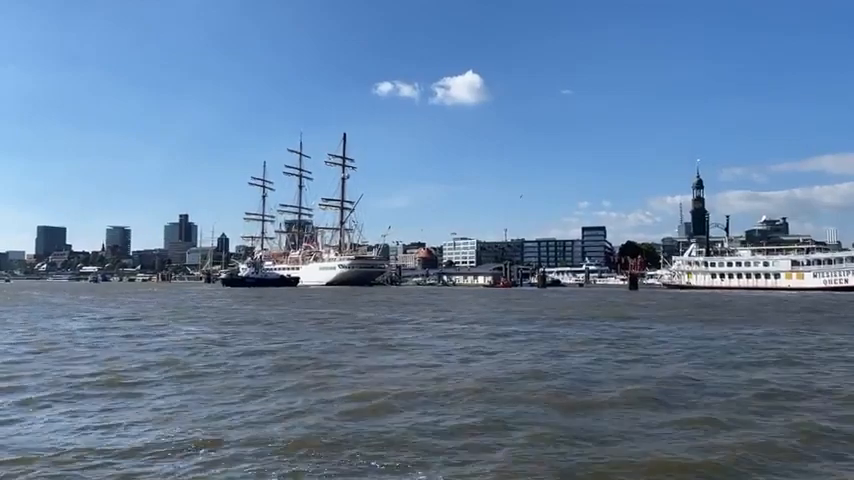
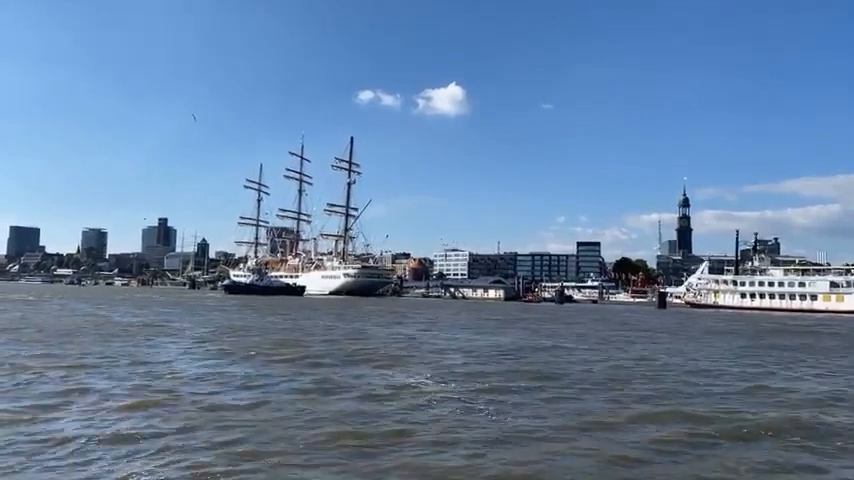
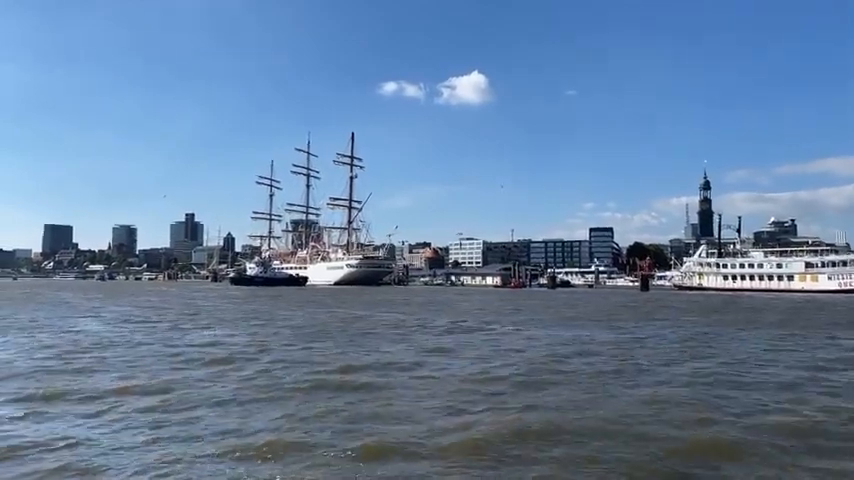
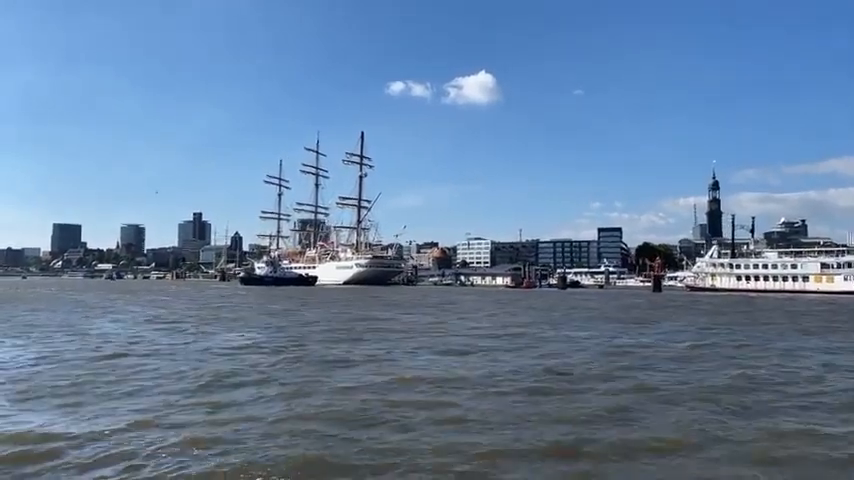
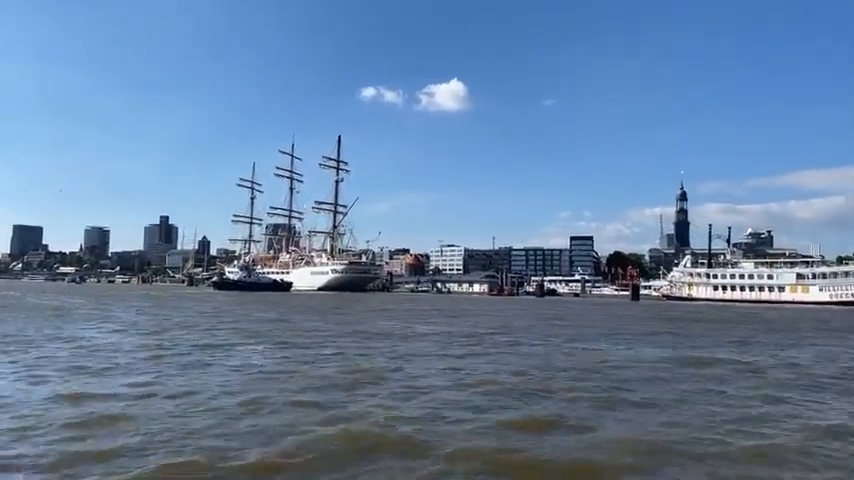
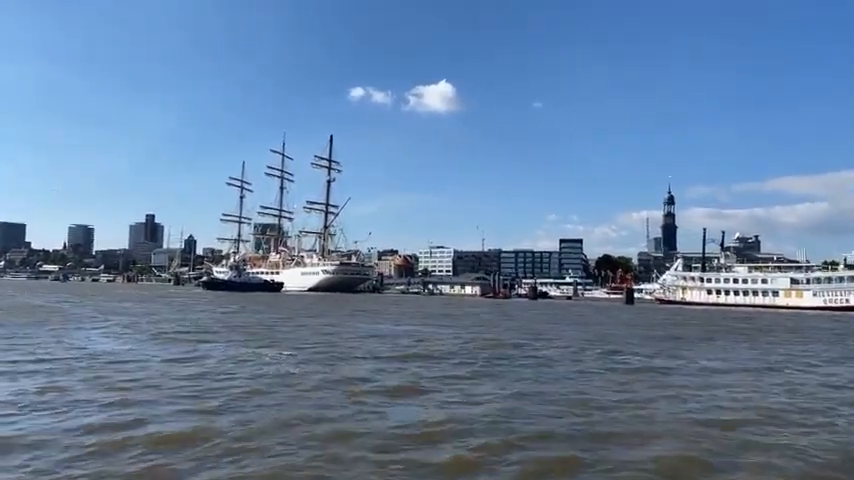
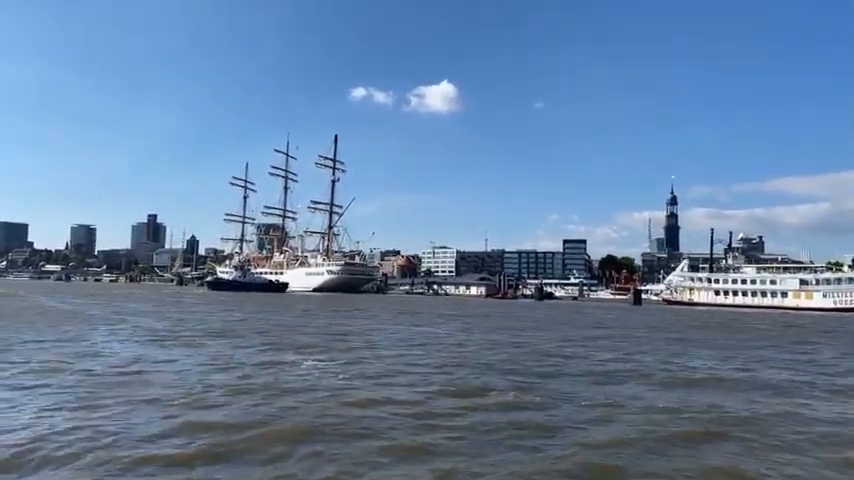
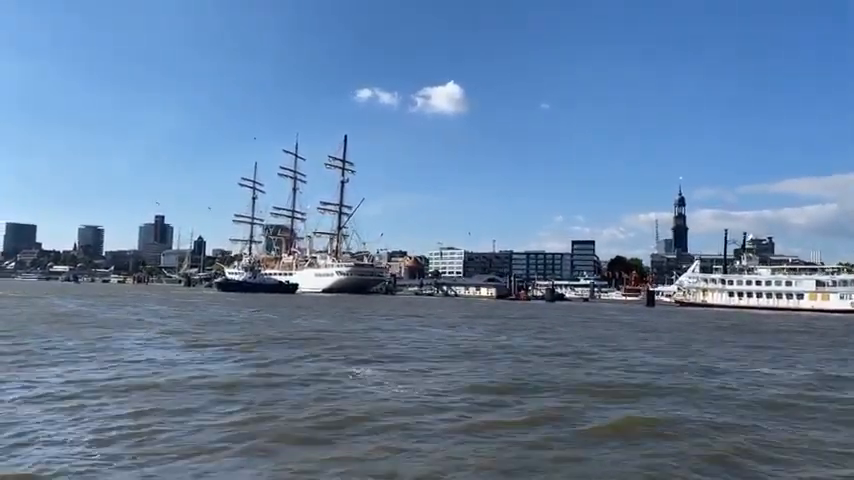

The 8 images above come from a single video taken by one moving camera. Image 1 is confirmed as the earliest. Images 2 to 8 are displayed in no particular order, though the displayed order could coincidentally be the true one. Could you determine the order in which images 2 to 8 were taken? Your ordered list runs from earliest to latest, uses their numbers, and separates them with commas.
3, 4, 5, 6, 7, 8, 2
